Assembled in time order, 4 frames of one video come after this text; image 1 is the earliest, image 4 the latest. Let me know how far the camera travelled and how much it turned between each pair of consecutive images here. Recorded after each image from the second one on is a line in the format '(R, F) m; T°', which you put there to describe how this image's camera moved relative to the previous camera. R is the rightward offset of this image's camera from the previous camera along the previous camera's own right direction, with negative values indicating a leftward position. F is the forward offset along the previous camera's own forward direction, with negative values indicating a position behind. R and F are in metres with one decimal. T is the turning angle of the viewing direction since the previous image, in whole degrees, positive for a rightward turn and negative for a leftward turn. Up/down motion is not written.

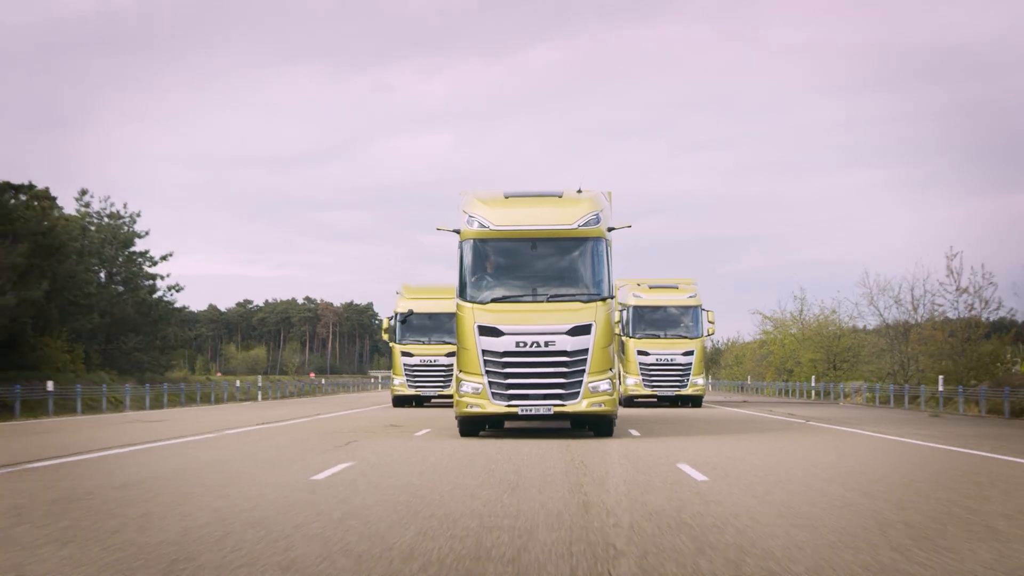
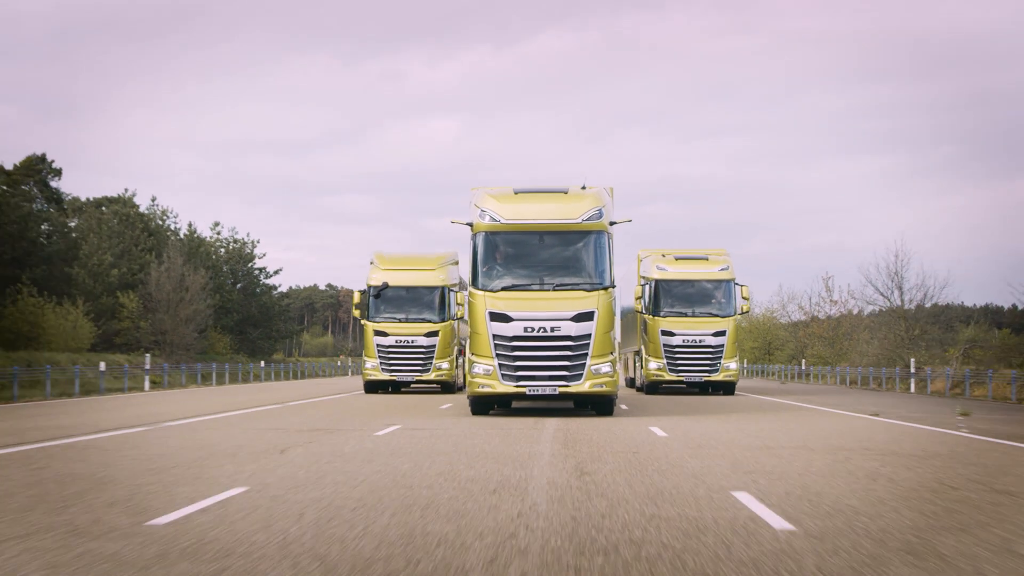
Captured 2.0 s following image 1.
(-0.1, -2.4) m; 0°
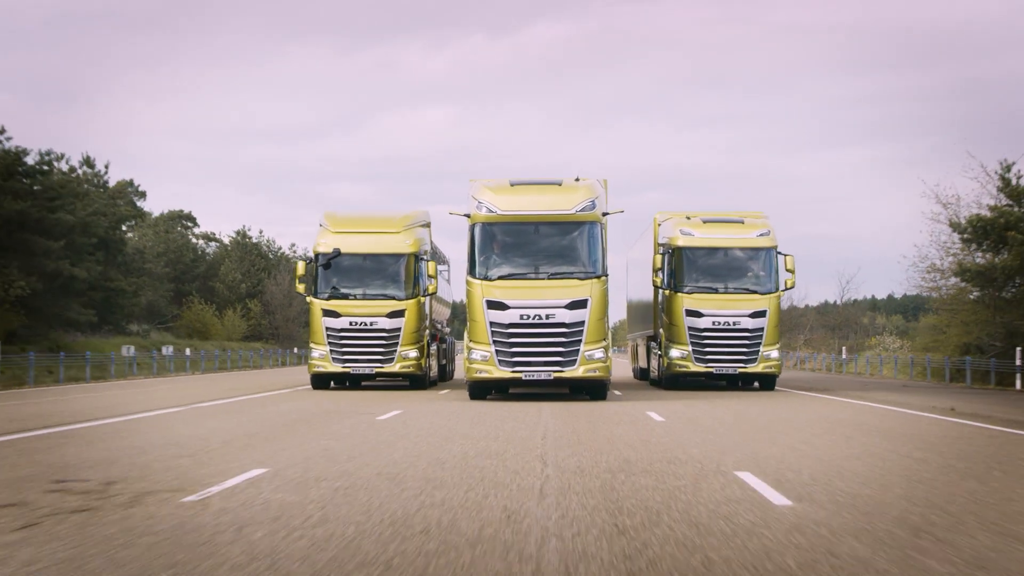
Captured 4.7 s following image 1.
(-0.1, -2.2) m; 0°
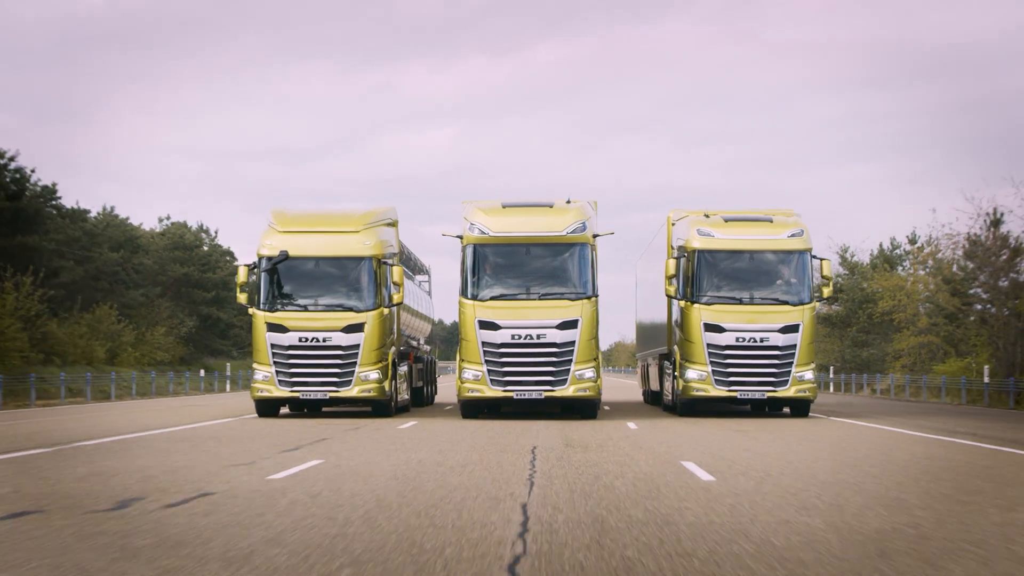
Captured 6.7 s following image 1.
(+0.1, +1.1) m; 0°
